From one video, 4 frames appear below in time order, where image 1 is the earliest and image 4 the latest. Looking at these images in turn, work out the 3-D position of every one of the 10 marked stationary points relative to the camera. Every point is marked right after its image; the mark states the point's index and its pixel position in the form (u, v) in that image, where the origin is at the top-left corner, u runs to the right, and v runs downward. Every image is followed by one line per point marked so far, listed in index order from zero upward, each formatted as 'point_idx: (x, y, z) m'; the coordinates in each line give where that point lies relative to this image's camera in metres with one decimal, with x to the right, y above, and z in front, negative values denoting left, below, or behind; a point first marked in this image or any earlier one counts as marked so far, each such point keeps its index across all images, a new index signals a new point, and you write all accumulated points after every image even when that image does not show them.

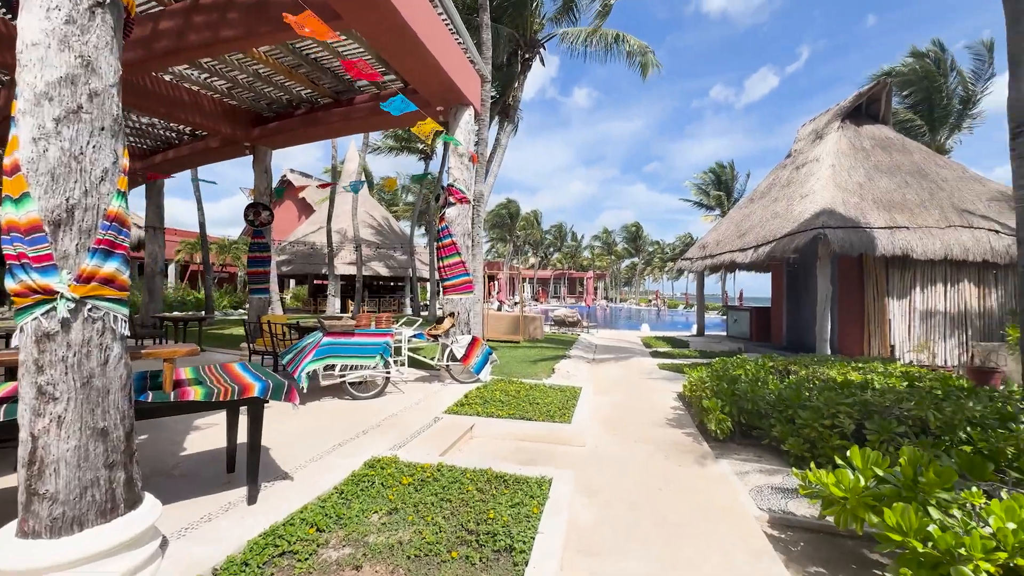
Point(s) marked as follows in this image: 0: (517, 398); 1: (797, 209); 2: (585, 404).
0: (+0.1, -1.3, +5.5) m
1: (+5.8, +1.6, +9.1) m
2: (+0.9, -1.4, +5.5) m
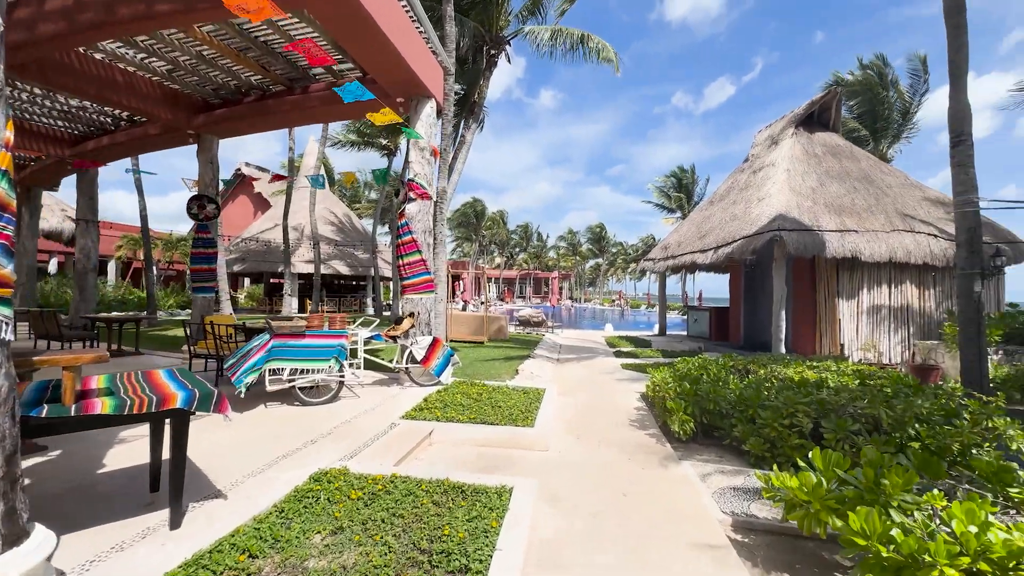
0: (-0.4, -1.3, +5.3) m
1: (+5.0, +1.6, +9.3) m
2: (+0.4, -1.4, +5.3) m
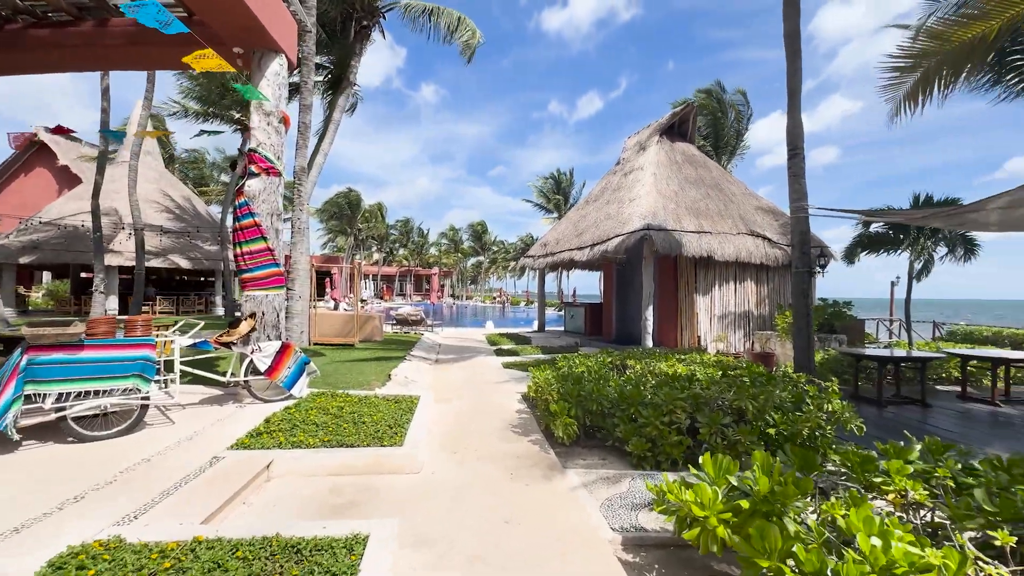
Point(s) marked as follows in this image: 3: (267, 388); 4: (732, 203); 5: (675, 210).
0: (-1.7, -1.3, +4.4) m
1: (+2.5, +1.7, +9.8) m
2: (-0.9, -1.4, +4.7) m
3: (-2.9, -1.2, +5.4) m
4: (+5.2, +2.0, +10.6) m
5: (+3.5, +1.7, +9.6) m
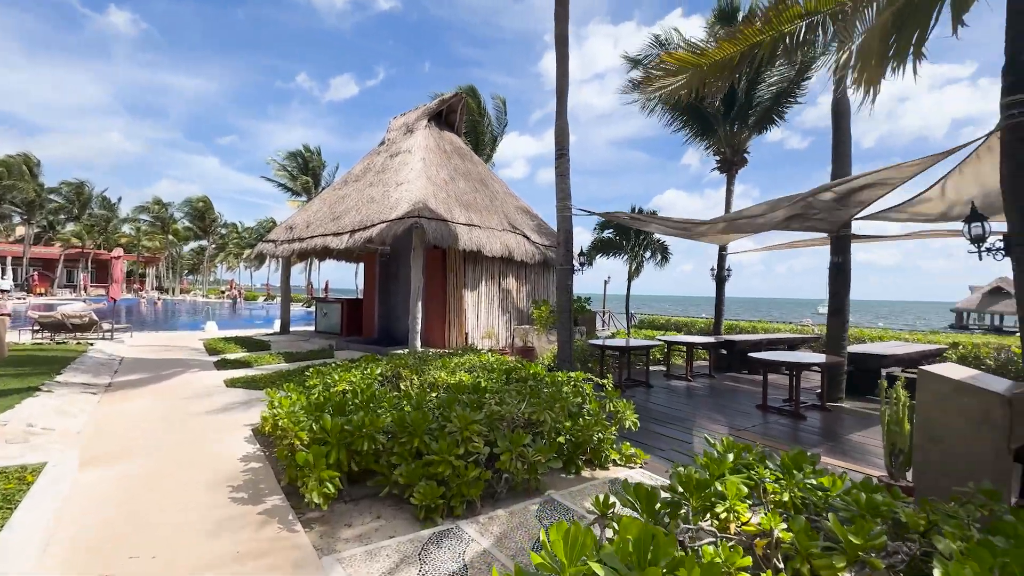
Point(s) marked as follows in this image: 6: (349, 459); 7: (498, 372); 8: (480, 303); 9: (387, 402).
0: (-3.3, -1.2, +2.0) m
1: (-2.3, +1.8, +8.7) m
2: (-2.7, -1.3, +2.6) m
3: (-4.8, -1.1, +2.1) m
4: (-0.4, +2.1, +10.8) m
5: (-1.4, +1.8, +9.0) m
6: (-1.1, -1.2, +3.1) m
7: (-0.1, -0.9, +4.8) m
8: (-0.7, -0.3, +9.6) m
9: (-1.0, -0.9, +3.6) m
